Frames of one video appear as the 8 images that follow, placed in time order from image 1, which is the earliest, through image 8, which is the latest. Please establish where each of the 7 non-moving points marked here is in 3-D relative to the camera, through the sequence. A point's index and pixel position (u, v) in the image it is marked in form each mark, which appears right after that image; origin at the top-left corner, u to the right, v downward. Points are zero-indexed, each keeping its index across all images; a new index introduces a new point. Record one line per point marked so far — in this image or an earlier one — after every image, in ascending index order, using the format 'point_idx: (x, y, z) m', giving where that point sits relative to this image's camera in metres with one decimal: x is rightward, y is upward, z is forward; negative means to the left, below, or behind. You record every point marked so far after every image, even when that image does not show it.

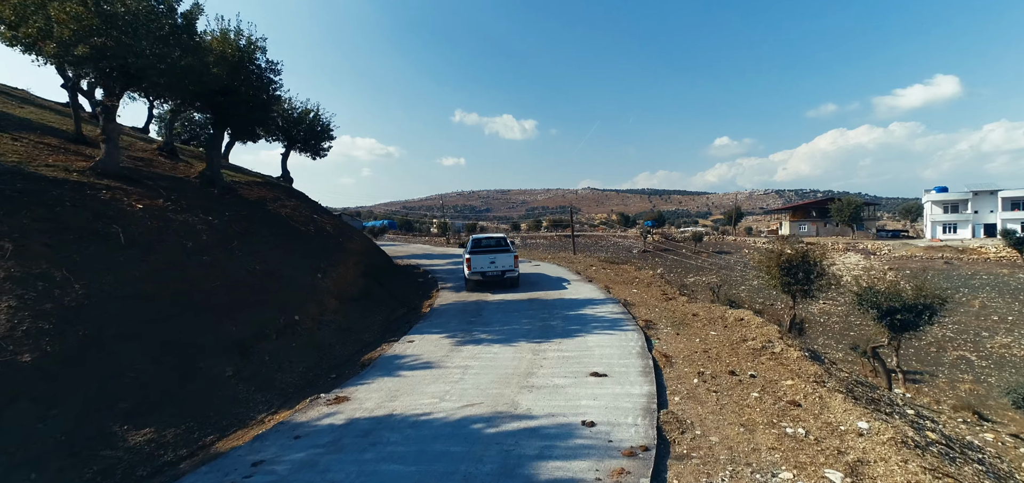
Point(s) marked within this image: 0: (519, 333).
0: (+0.1, -1.0, +4.7) m
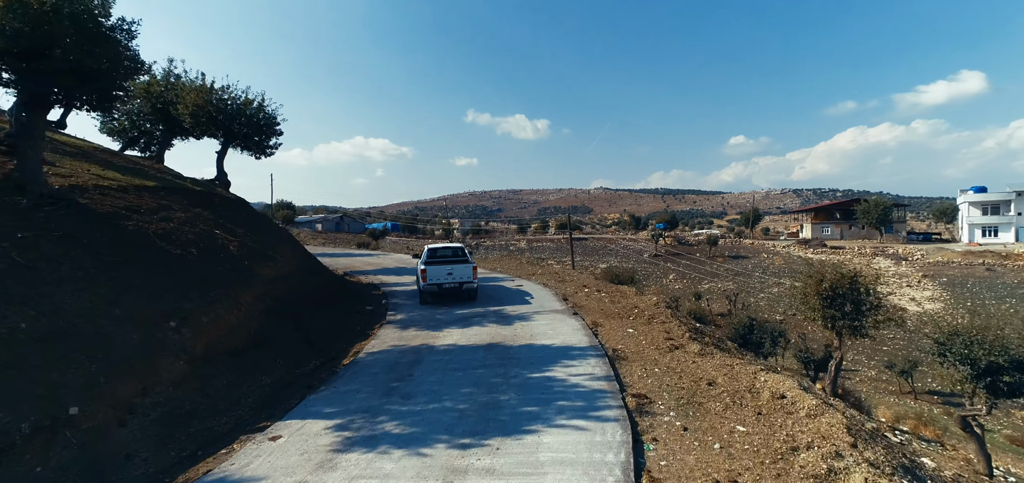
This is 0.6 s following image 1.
0: (-0.5, -1.3, +3.1) m
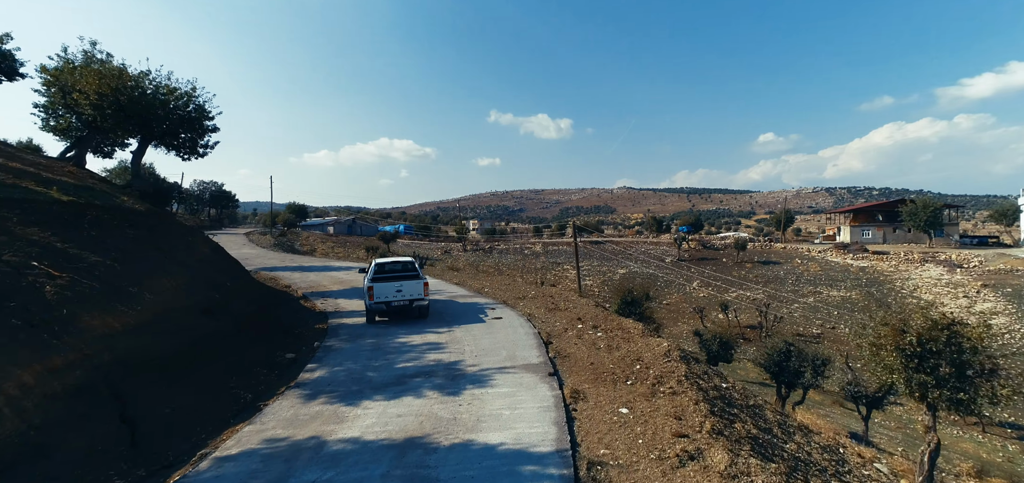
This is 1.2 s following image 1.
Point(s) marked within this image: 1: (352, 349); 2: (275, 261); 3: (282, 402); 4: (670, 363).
0: (-1.1, -1.6, +1.5) m
1: (-2.0, -1.4, +5.5) m
2: (-7.9, -0.6, +14.6) m
3: (-2.1, -1.5, +4.0) m
4: (+1.8, -1.4, +4.9) m
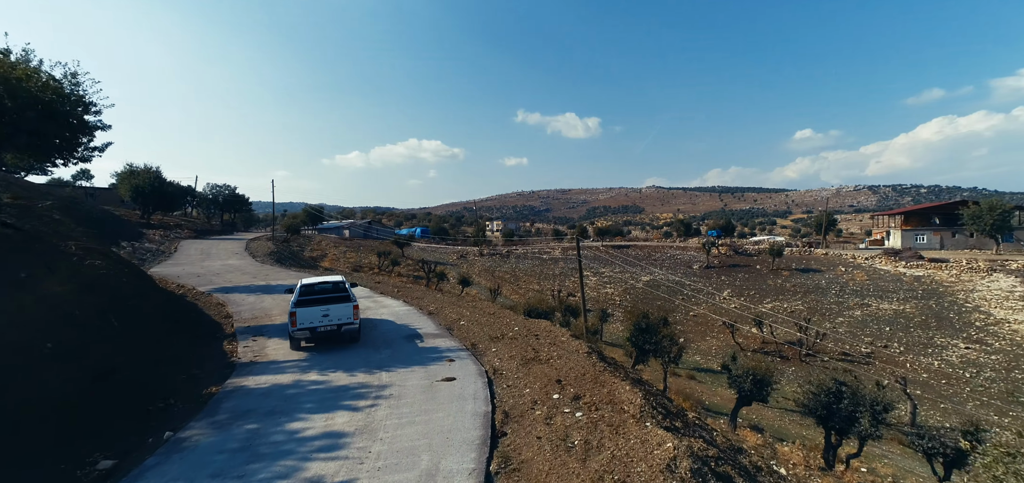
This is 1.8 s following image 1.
0: (-1.9, -2.0, -0.2) m
1: (-2.6, -1.8, +3.9) m
2: (-7.9, -1.1, +13.3) m
3: (-2.8, -1.9, +2.4) m
4: (+1.1, -1.8, +3.0) m
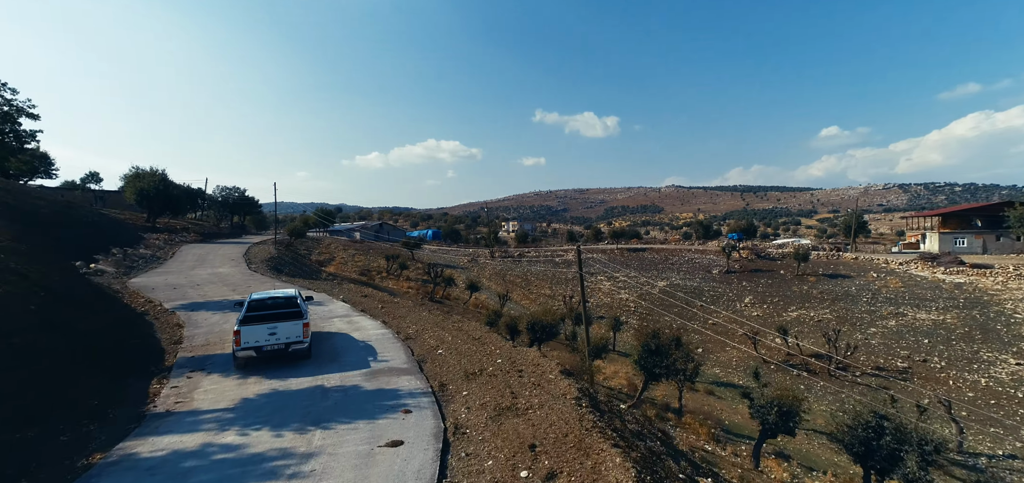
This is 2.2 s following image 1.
0: (-2.5, -2.3, -1.2) m
1: (-3.0, -2.1, +2.9) m
2: (-8.0, -1.3, +12.6) m
3: (-3.3, -2.2, +1.4) m
4: (+0.7, -2.1, +1.9) m
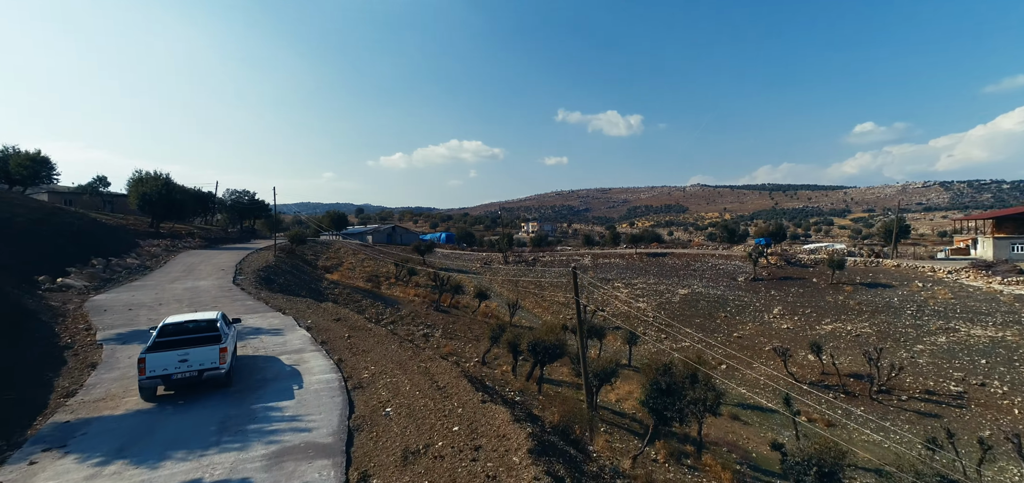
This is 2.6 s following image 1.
0: (-3.4, -2.7, -2.5) m
1: (-3.7, -2.5, +1.6) m
2: (-8.2, -1.7, +11.5) m
3: (-4.0, -2.6, +0.2) m
4: (0.0, -2.5, +0.4) m
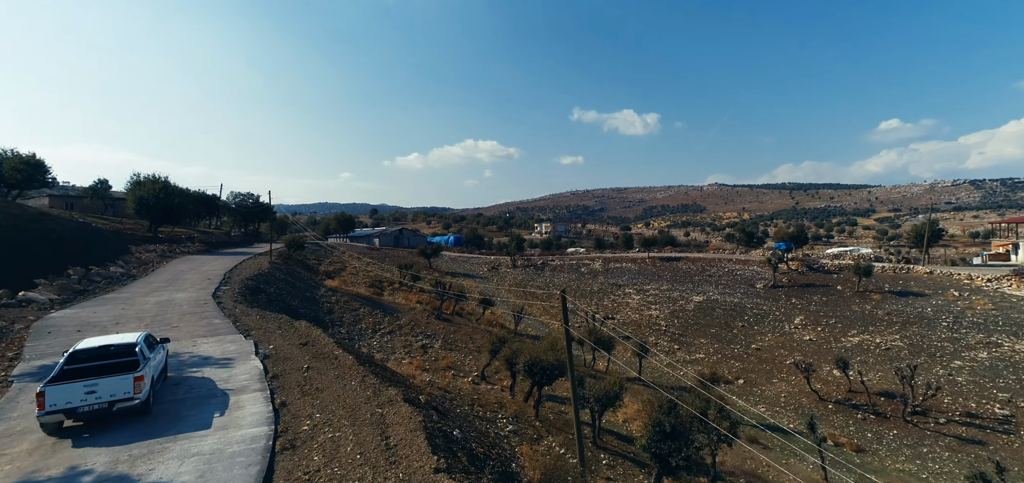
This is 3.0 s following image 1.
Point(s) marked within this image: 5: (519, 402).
0: (-4.1, -3.1, -3.5) m
1: (-4.3, -2.8, +0.6) m
2: (-8.4, -2.1, +10.6) m
3: (-4.7, -2.9, -0.9) m
4: (-0.7, -2.9, -0.8) m
5: (+0.2, -5.3, +14.3) m
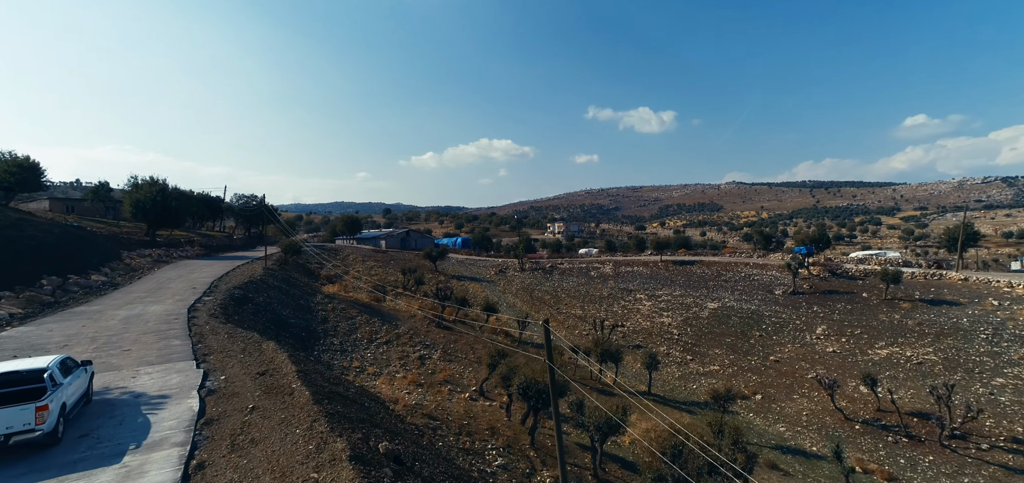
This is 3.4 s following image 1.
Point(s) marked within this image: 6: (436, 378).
0: (-4.9, -3.5, -4.5) m
1: (-4.9, -3.2, -0.4) m
2: (-8.7, -2.4, +9.7) m
3: (-5.3, -3.3, -1.8) m
4: (-1.3, -3.2, -1.8) m
5: (0.0, -5.6, +13.2) m
6: (-3.3, -5.9, +18.9) m
